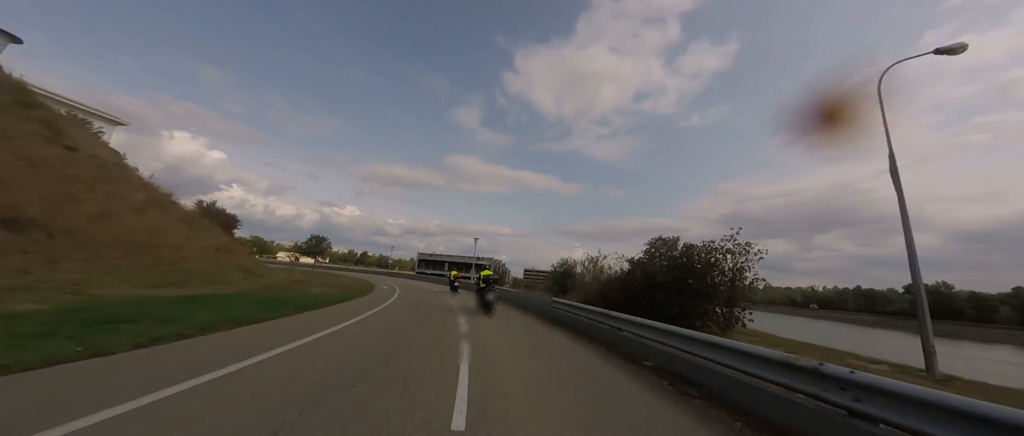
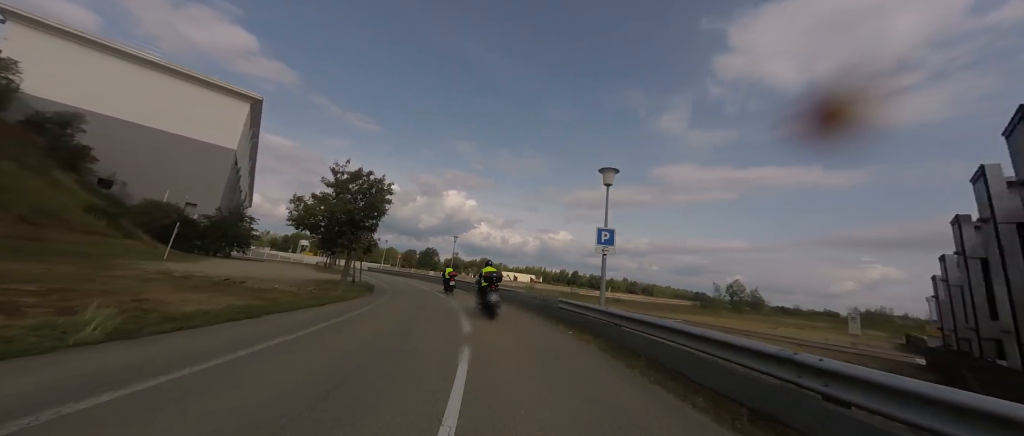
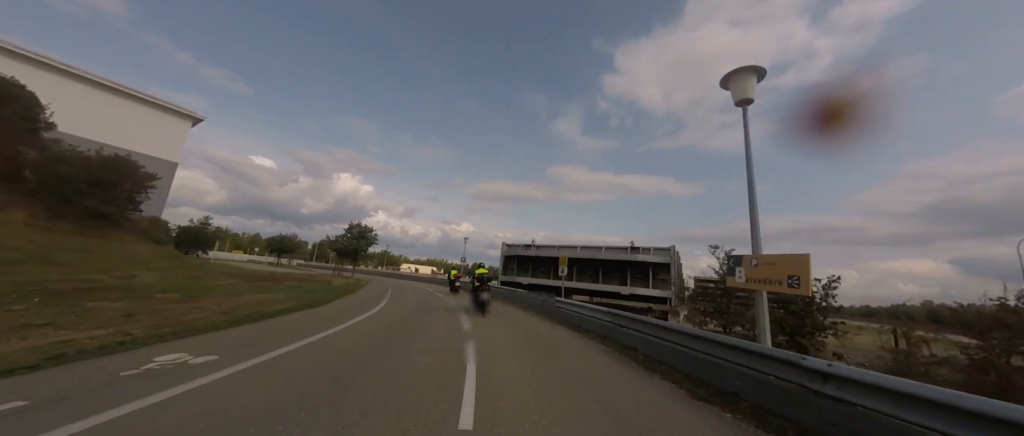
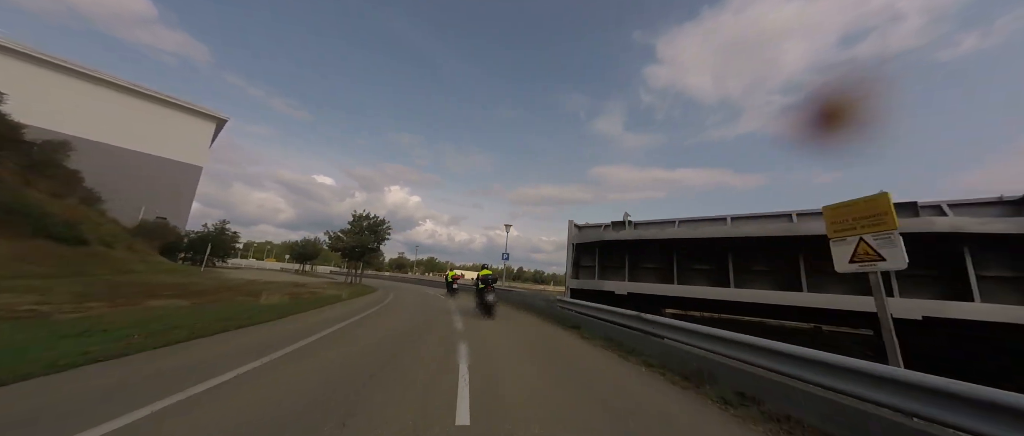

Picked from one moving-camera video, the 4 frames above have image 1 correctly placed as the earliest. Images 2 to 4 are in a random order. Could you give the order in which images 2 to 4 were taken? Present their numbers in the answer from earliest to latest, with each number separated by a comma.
3, 4, 2
